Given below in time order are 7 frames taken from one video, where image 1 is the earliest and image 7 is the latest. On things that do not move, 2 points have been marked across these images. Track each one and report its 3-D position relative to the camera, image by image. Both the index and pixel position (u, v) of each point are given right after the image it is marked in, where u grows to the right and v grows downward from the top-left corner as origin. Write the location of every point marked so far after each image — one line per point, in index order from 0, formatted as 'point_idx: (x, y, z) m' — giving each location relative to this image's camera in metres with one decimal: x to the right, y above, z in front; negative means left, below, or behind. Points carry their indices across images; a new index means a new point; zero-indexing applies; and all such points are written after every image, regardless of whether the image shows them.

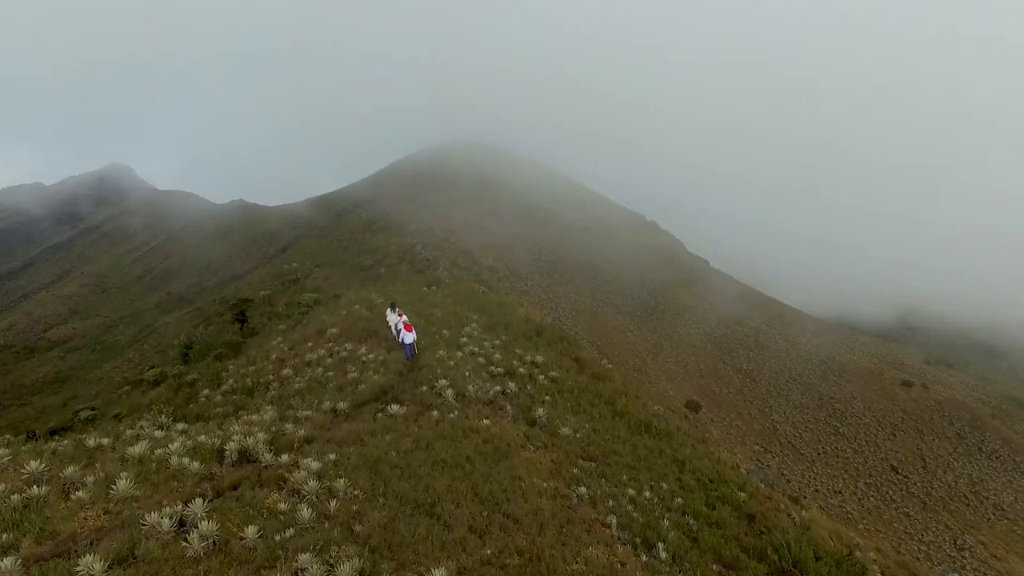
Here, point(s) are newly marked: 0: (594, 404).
0: (+1.7, -2.4, +10.1) m
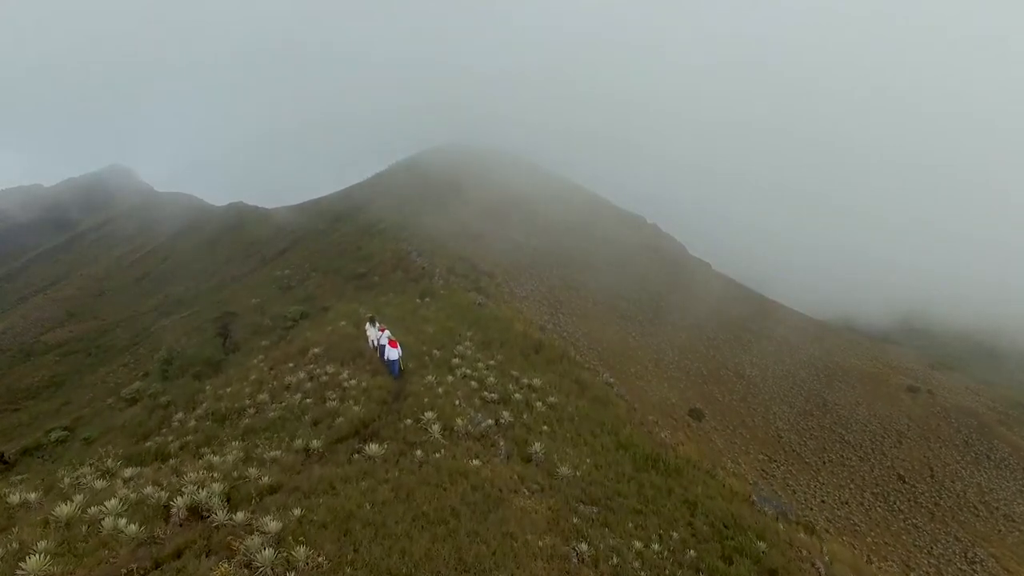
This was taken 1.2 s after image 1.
0: (+1.6, -2.8, +9.3) m
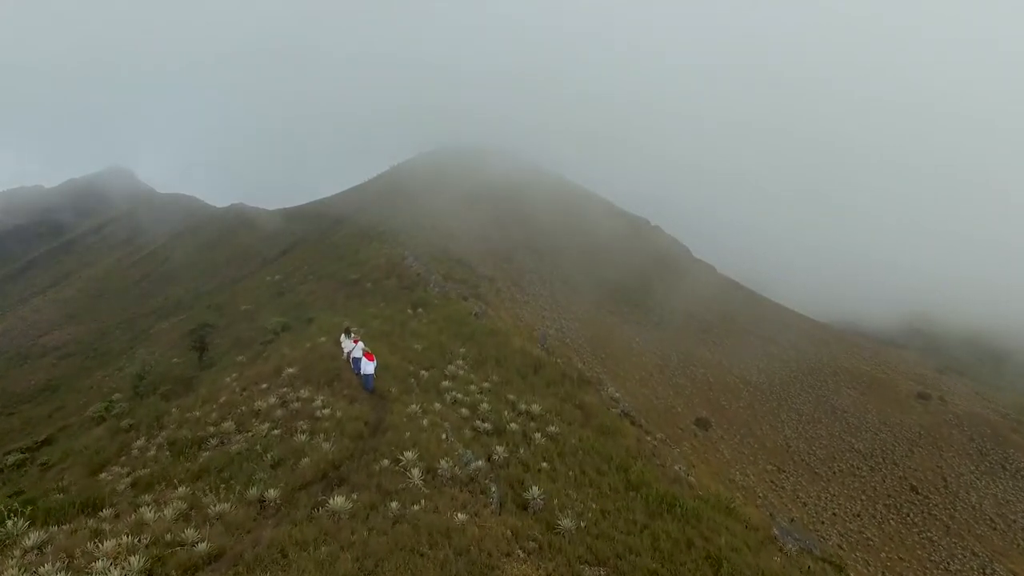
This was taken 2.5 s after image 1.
0: (+1.5, -3.0, +8.2) m
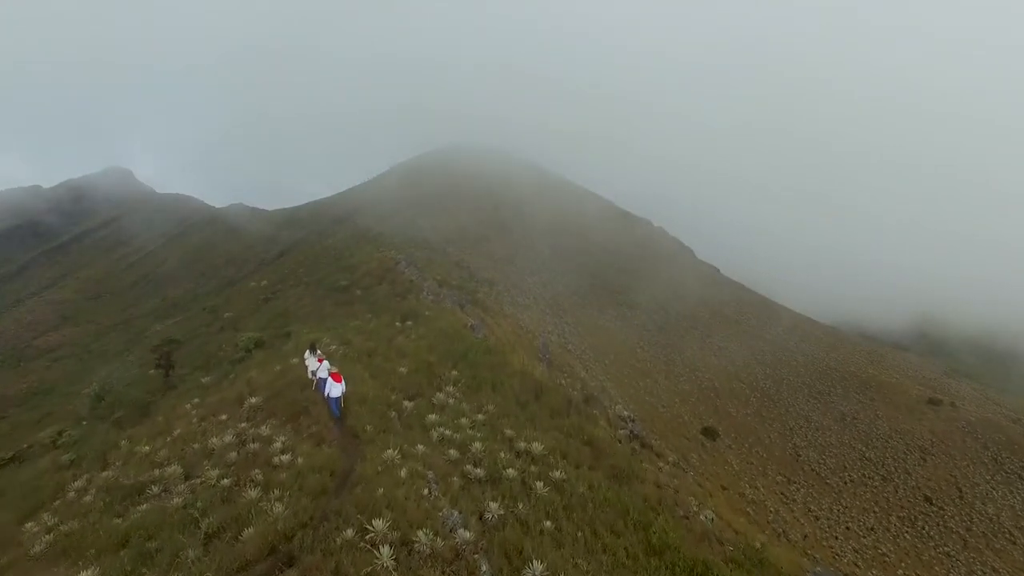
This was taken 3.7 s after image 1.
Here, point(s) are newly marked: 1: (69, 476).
0: (+1.5, -3.3, +6.9) m
1: (-7.8, -3.3, +8.8) m
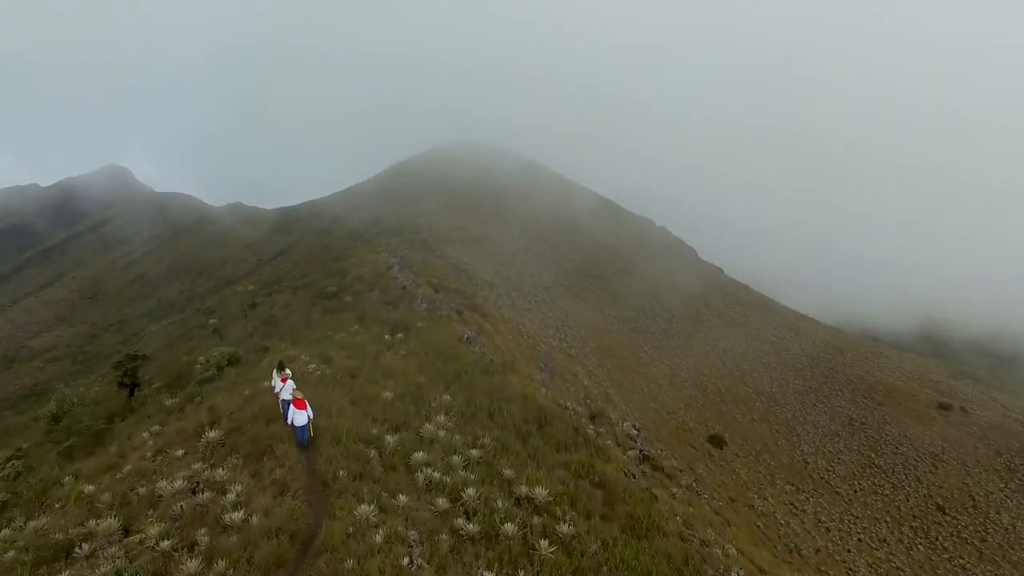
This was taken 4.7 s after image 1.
0: (+1.4, -3.6, +5.8) m
1: (-7.8, -3.6, +7.7) m
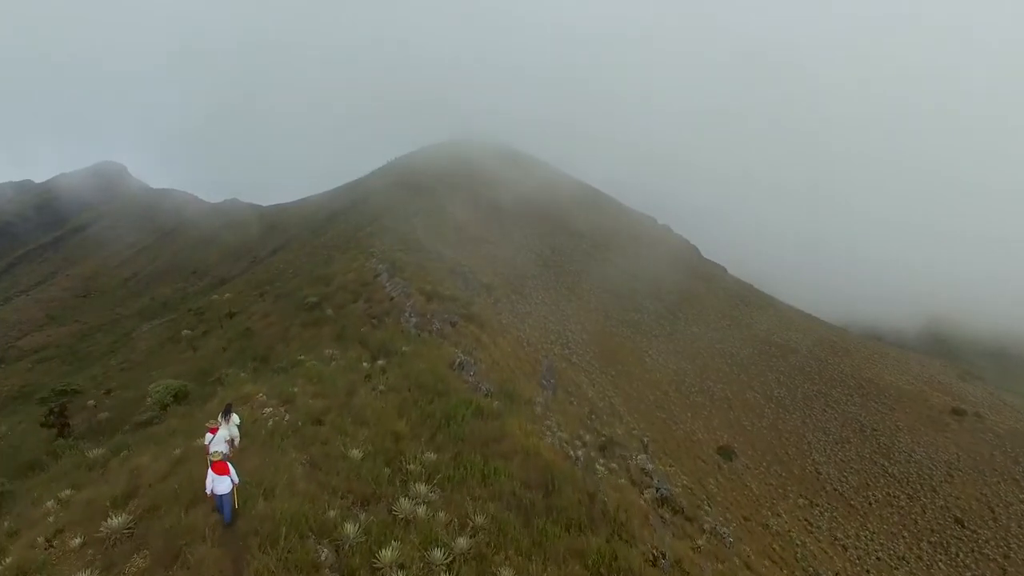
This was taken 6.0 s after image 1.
0: (+1.4, -4.0, +4.2) m
1: (-7.8, -4.0, +6.0) m
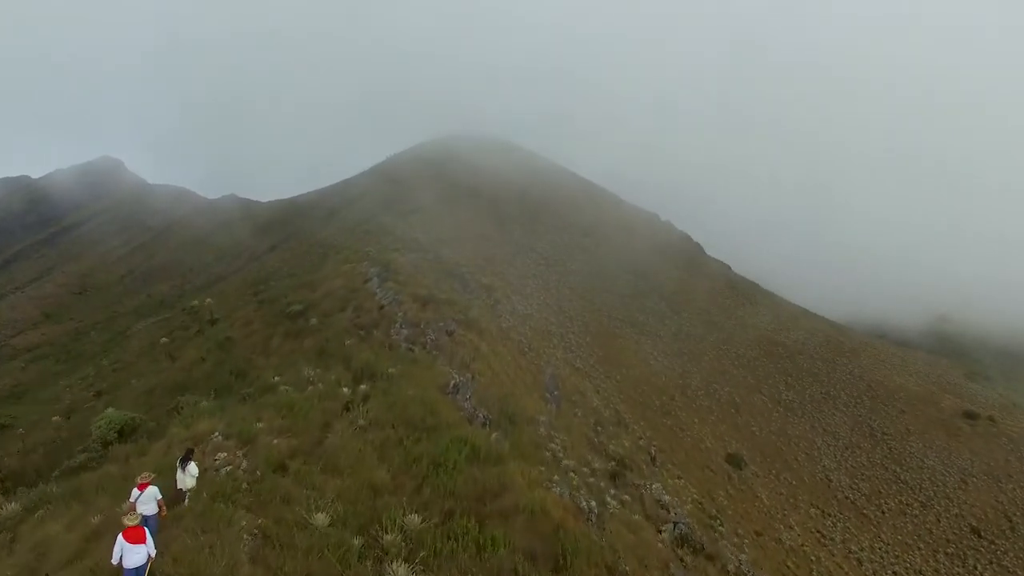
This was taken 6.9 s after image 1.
0: (+1.5, -4.3, +2.9) m
1: (-7.8, -4.3, +4.7) m
